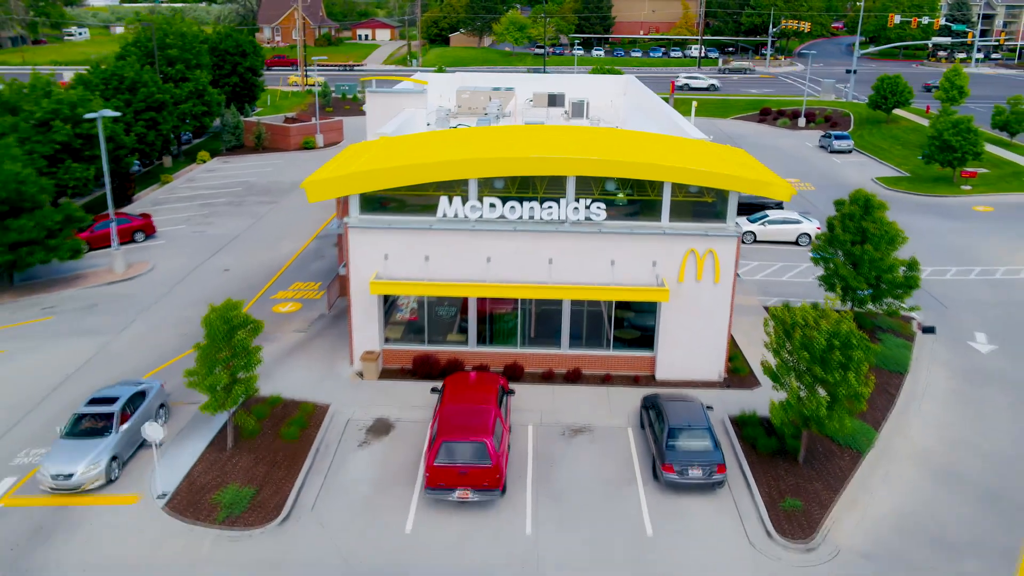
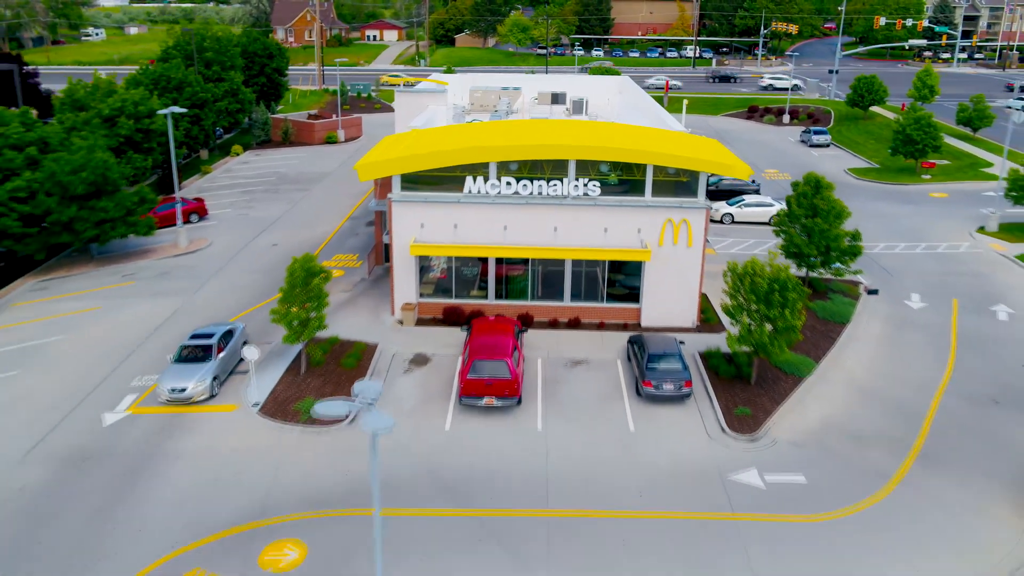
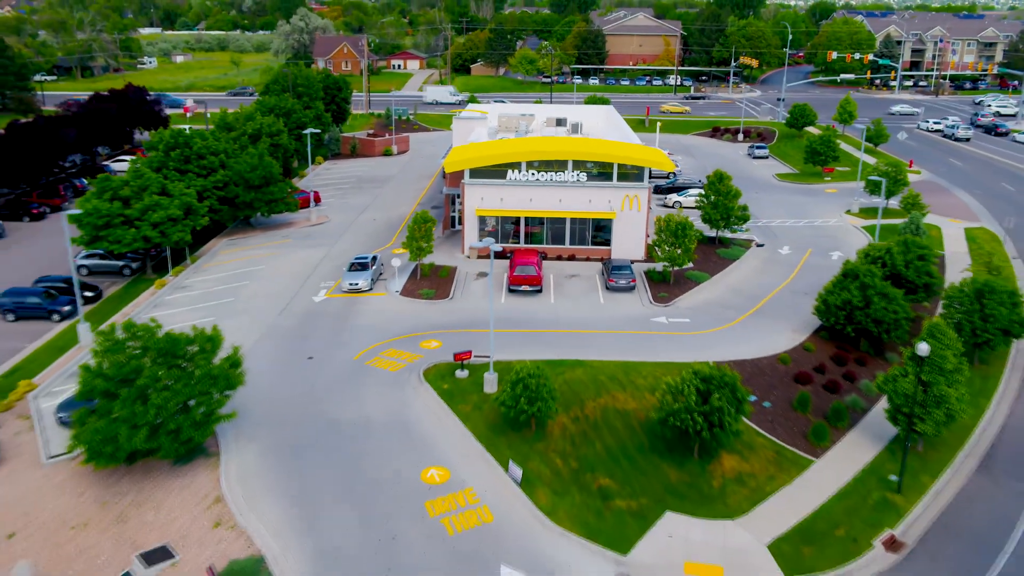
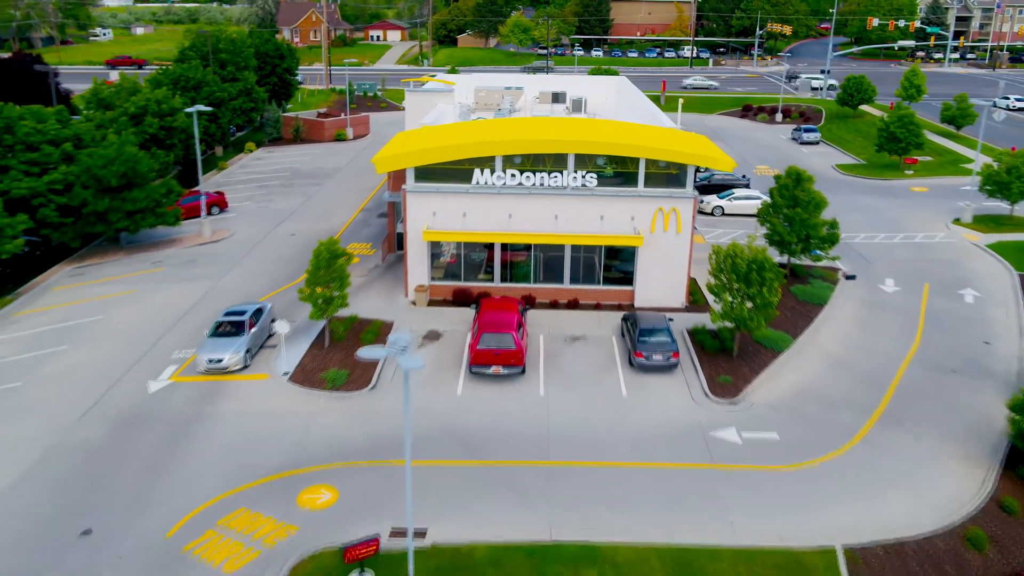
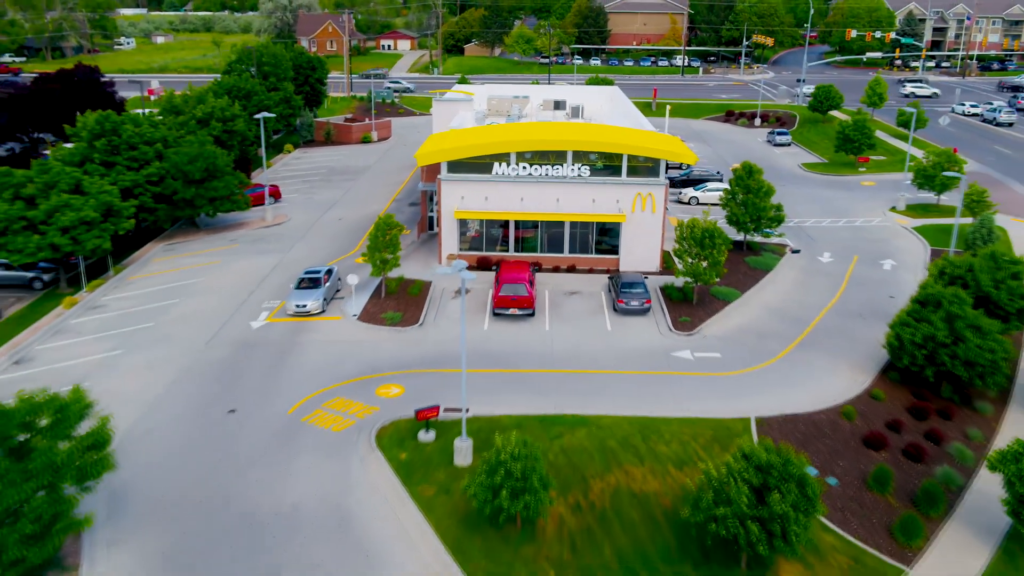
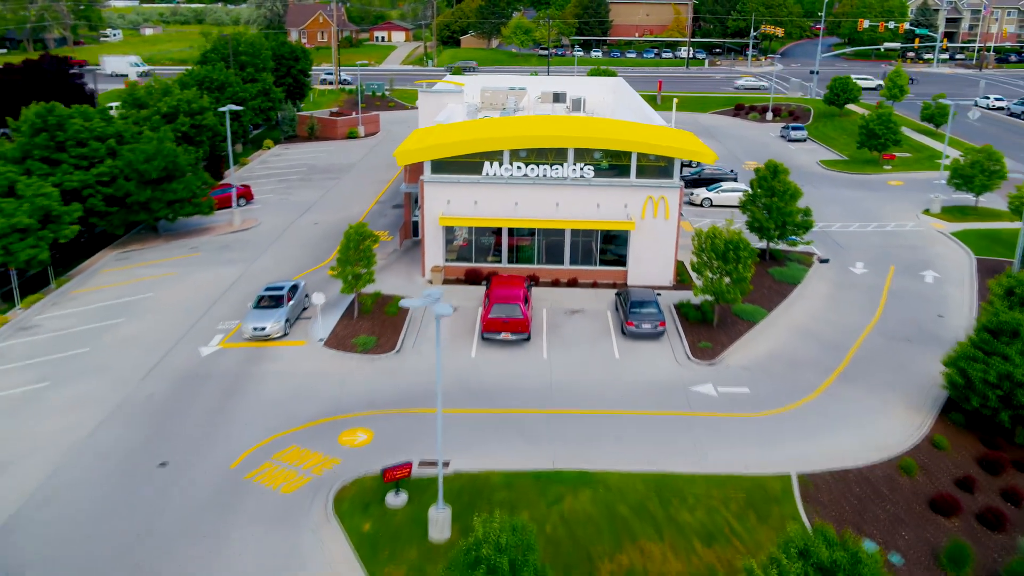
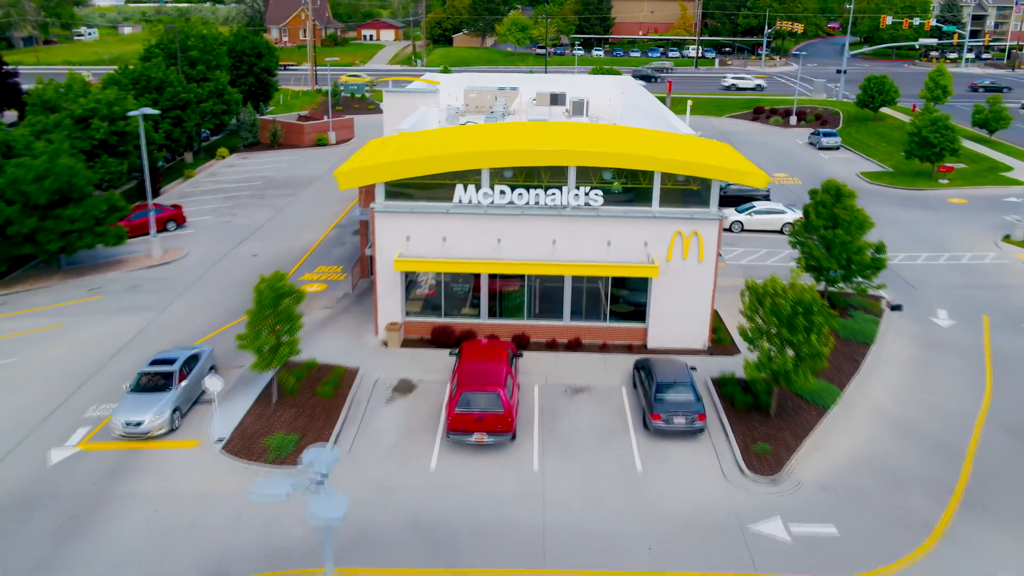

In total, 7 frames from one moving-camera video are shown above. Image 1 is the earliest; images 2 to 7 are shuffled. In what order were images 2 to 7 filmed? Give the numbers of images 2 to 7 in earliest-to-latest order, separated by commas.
7, 2, 4, 6, 5, 3
